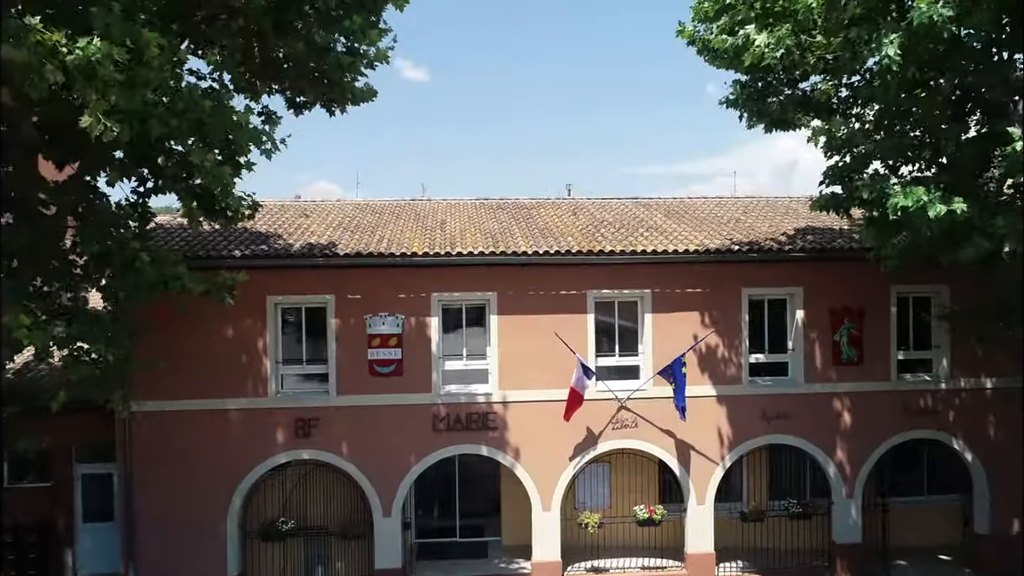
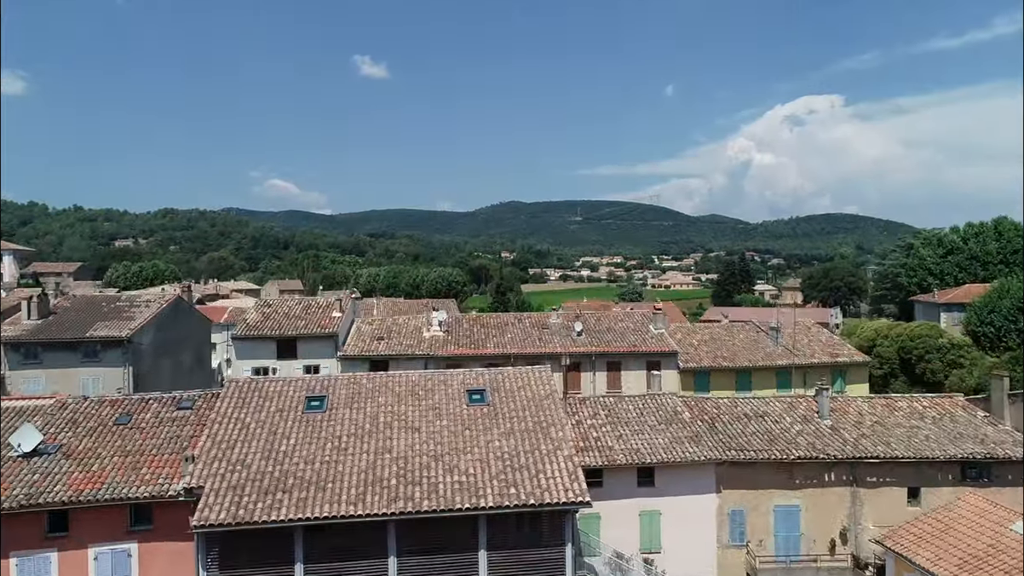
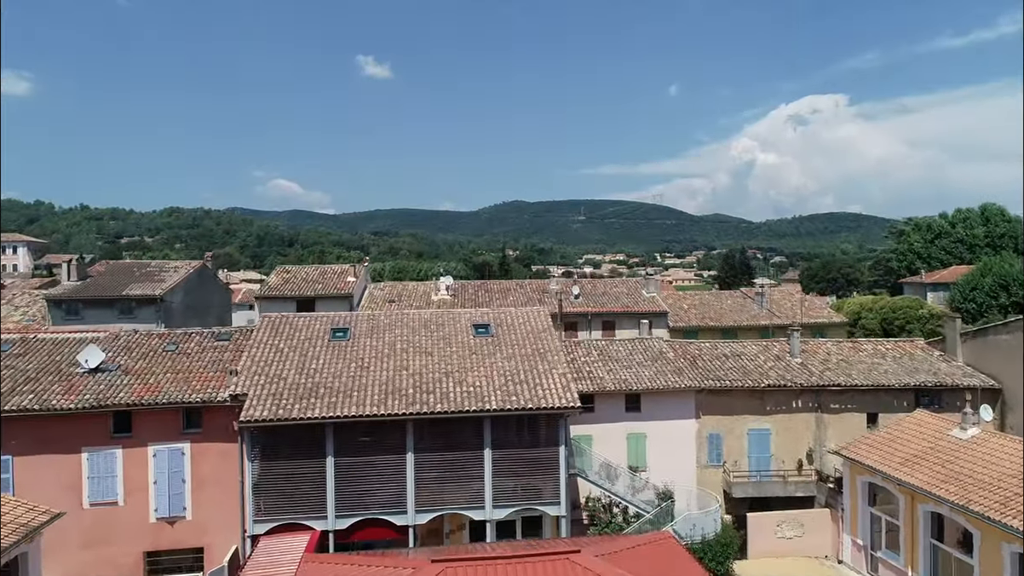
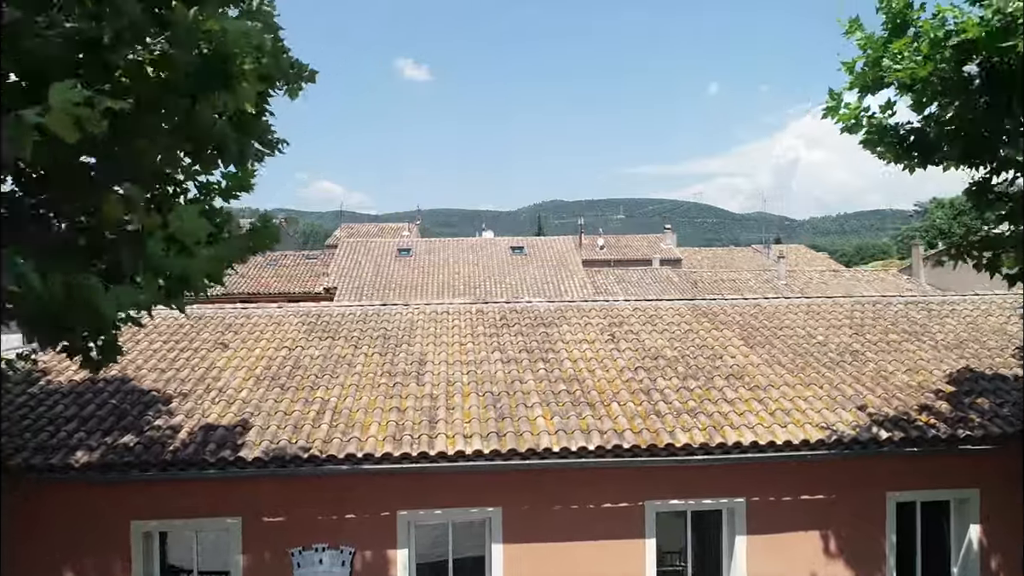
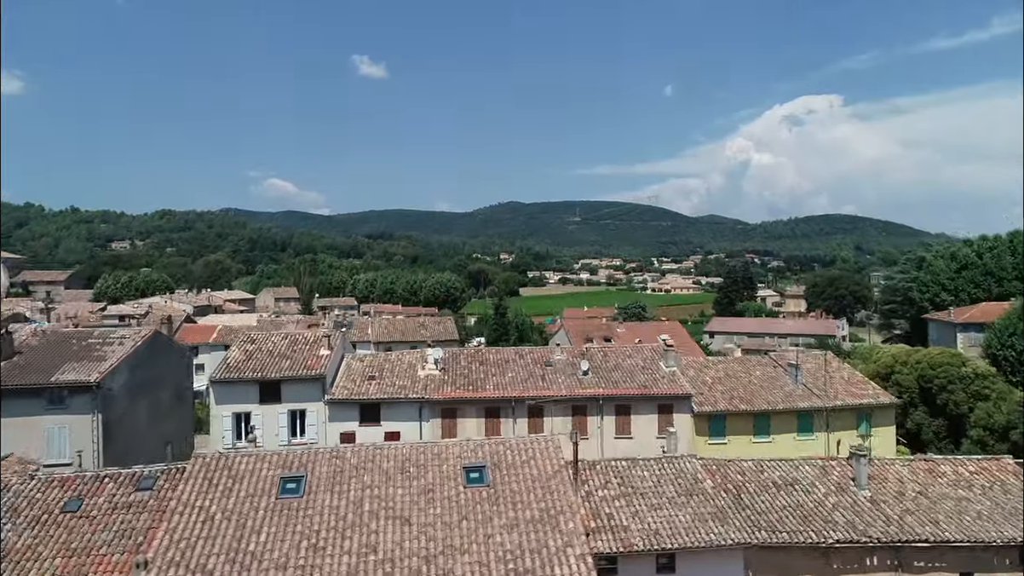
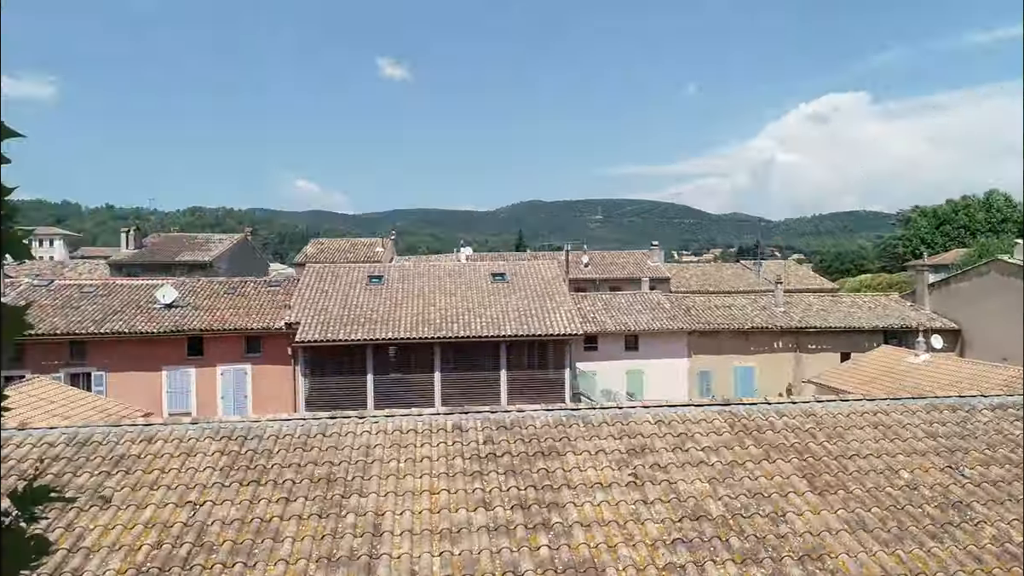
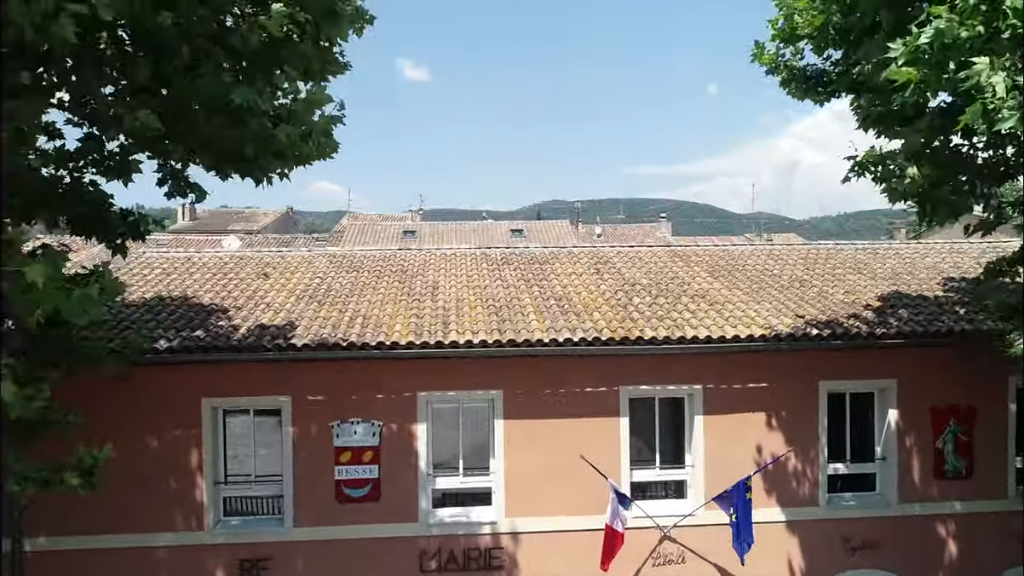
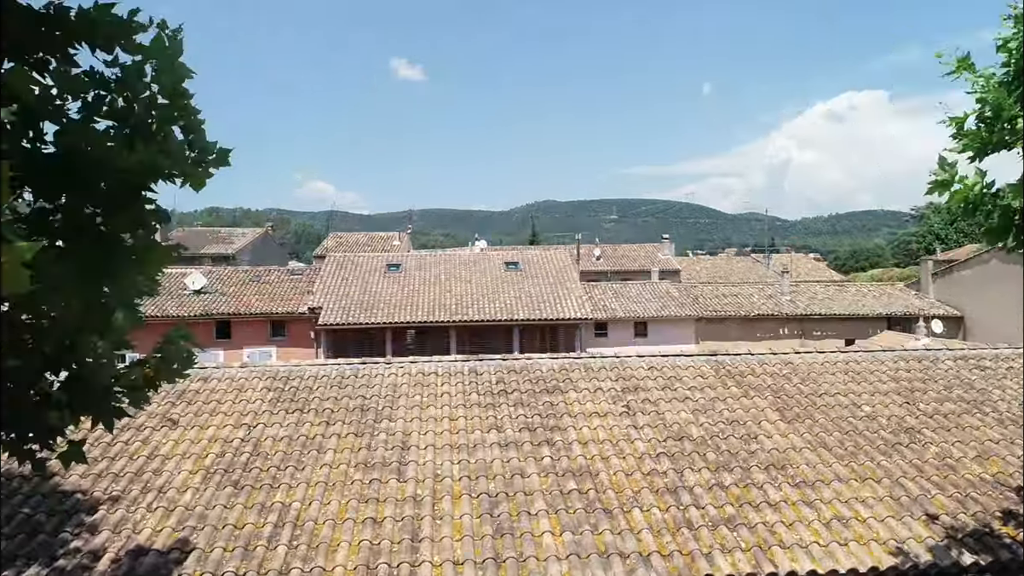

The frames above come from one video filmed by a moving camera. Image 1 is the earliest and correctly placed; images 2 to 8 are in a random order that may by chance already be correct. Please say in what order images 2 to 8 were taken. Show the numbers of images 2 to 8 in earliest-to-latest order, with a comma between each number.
7, 4, 8, 6, 3, 2, 5
